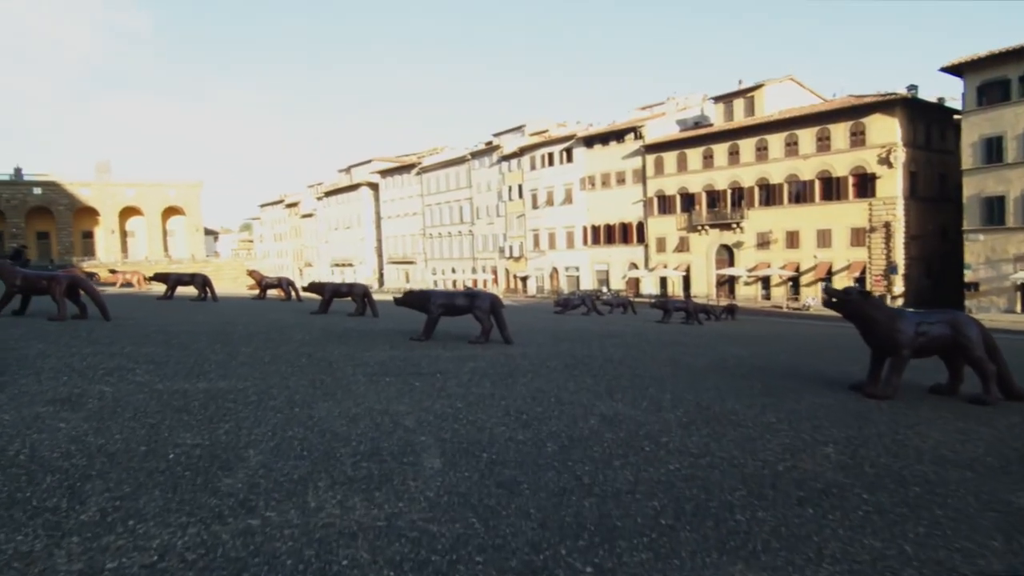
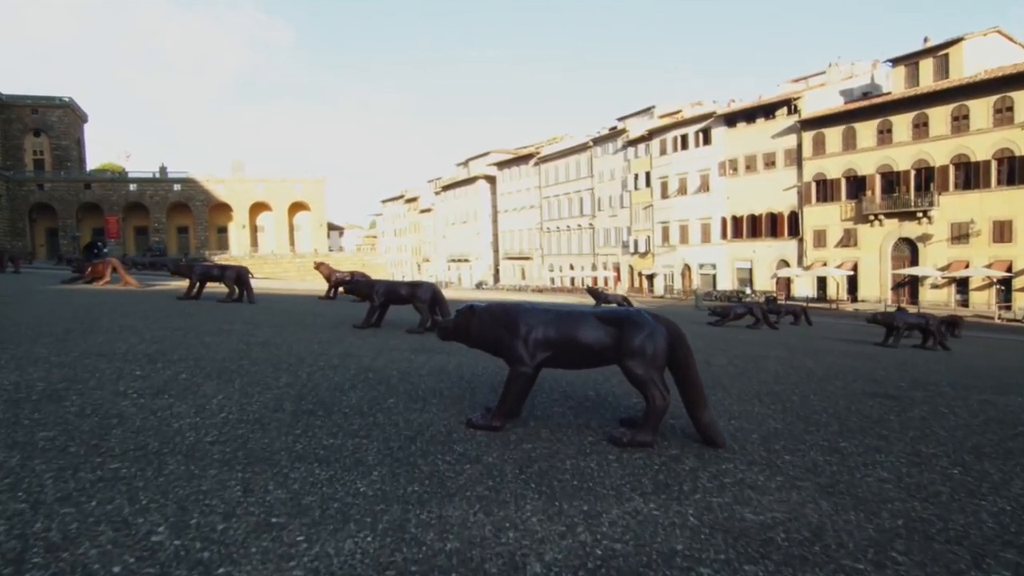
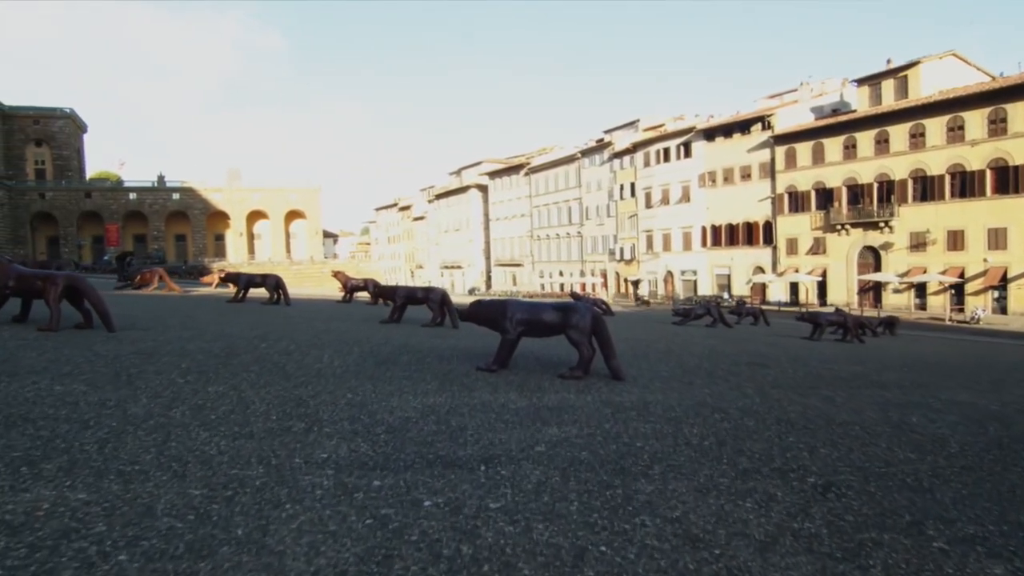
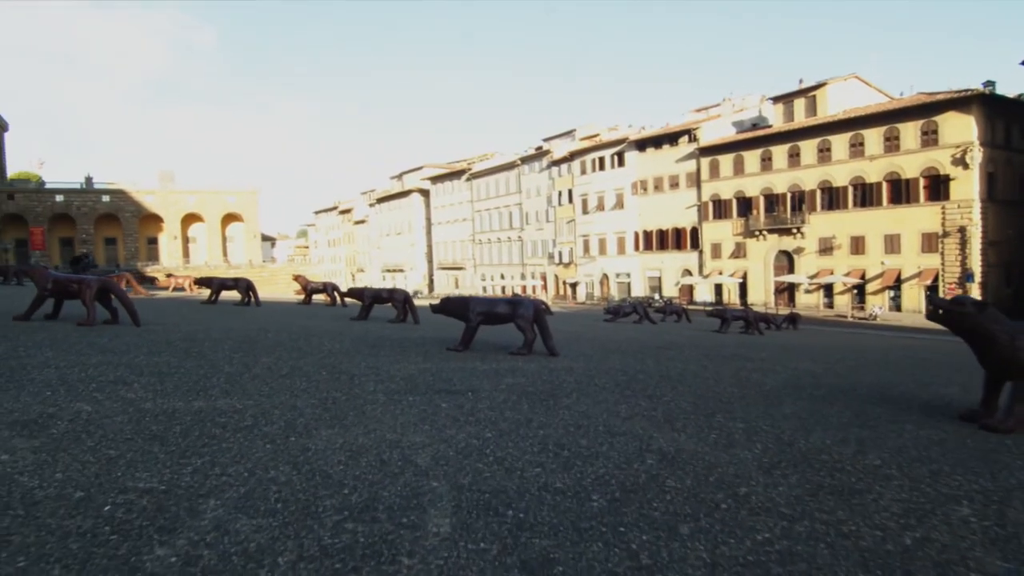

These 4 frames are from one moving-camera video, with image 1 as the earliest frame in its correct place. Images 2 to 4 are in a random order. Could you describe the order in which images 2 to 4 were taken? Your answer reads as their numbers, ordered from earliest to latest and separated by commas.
4, 3, 2
